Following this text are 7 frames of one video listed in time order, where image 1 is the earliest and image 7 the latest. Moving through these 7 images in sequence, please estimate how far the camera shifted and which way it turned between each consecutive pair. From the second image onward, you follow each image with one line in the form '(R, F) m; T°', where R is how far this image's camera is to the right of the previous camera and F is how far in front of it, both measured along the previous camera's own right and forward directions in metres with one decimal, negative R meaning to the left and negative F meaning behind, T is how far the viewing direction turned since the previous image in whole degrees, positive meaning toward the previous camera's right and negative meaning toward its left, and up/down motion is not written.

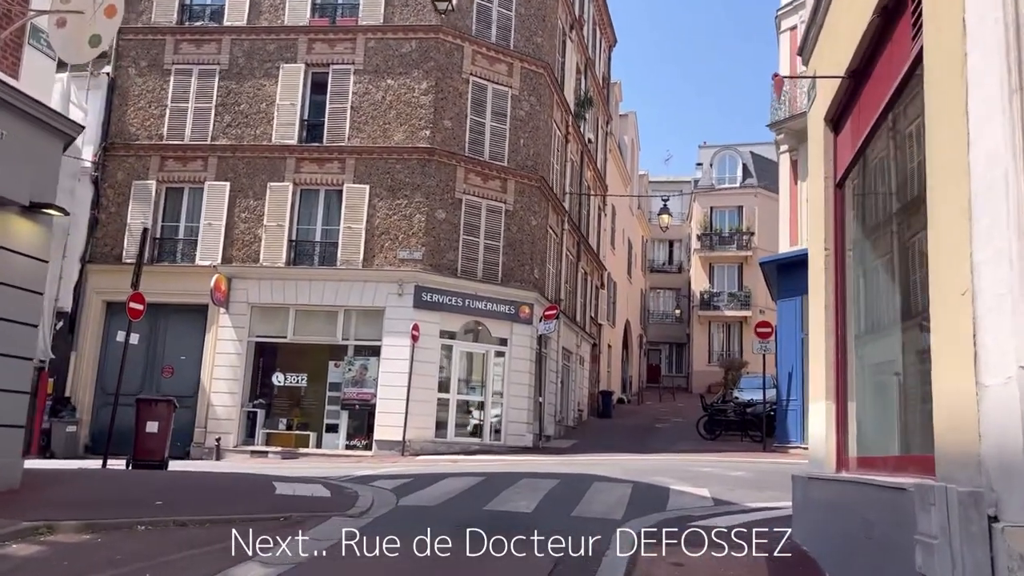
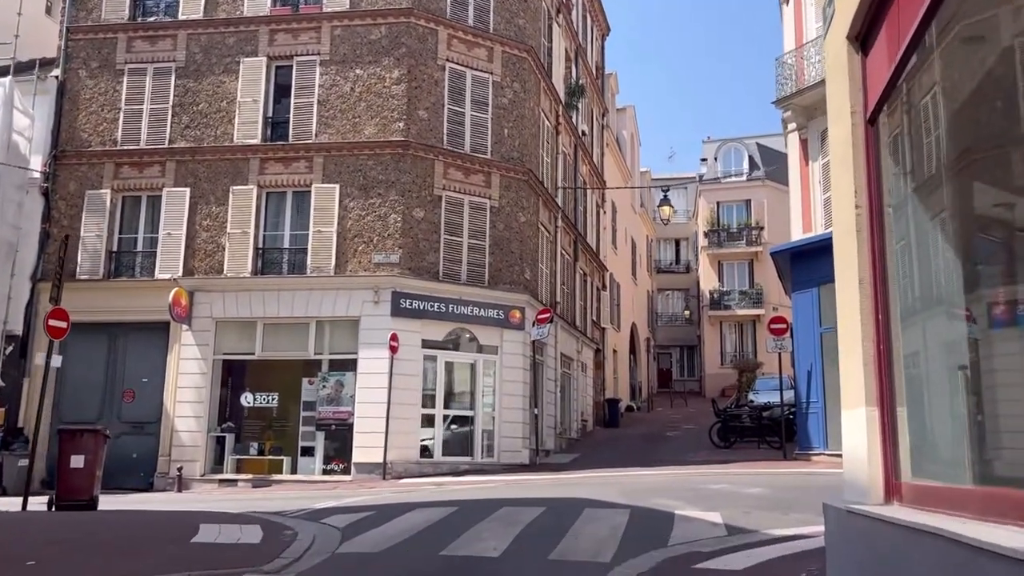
(+0.5, +1.7) m; -1°
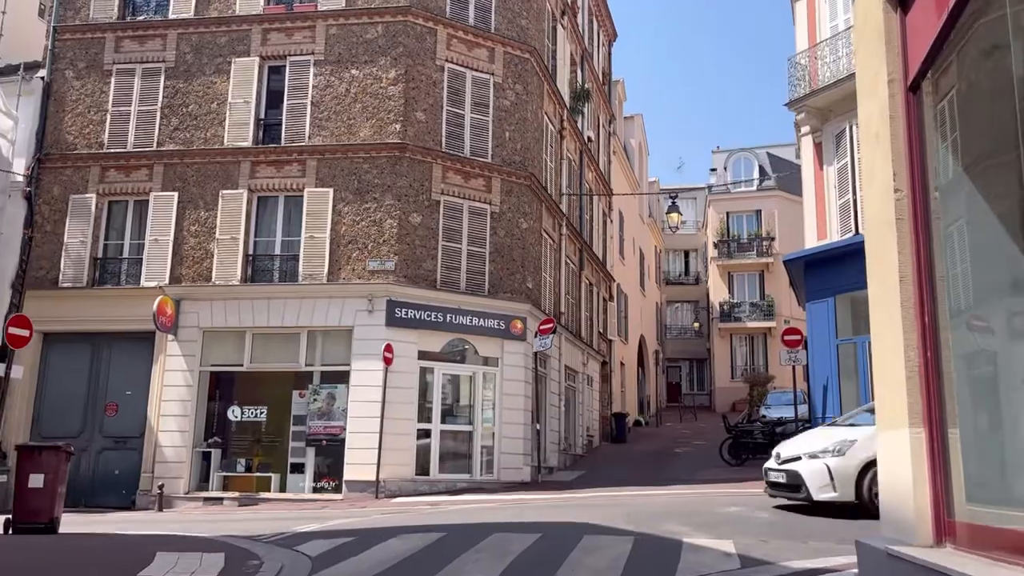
(+0.2, +0.8) m; -1°
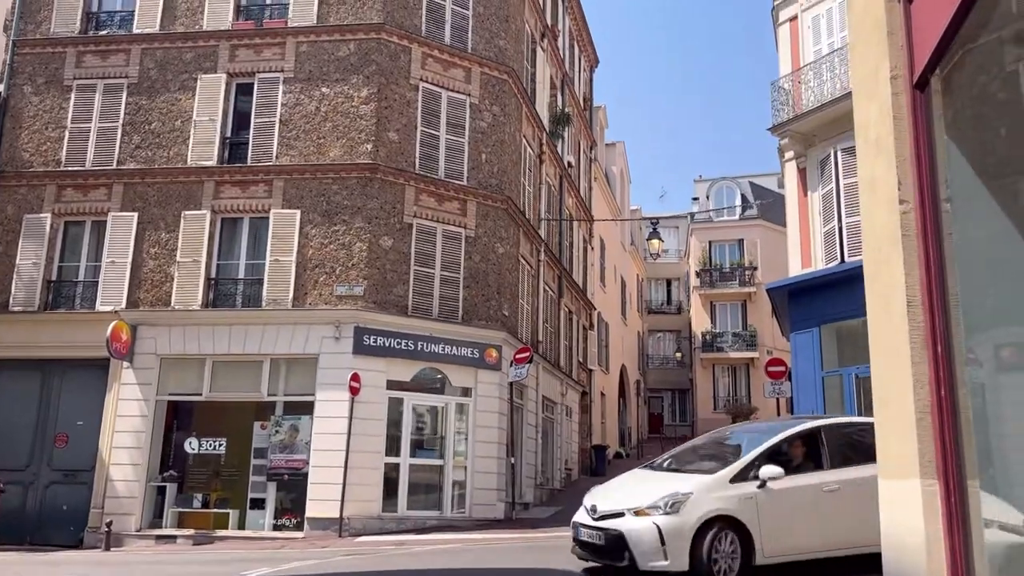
(+0.2, +0.7) m; +1°
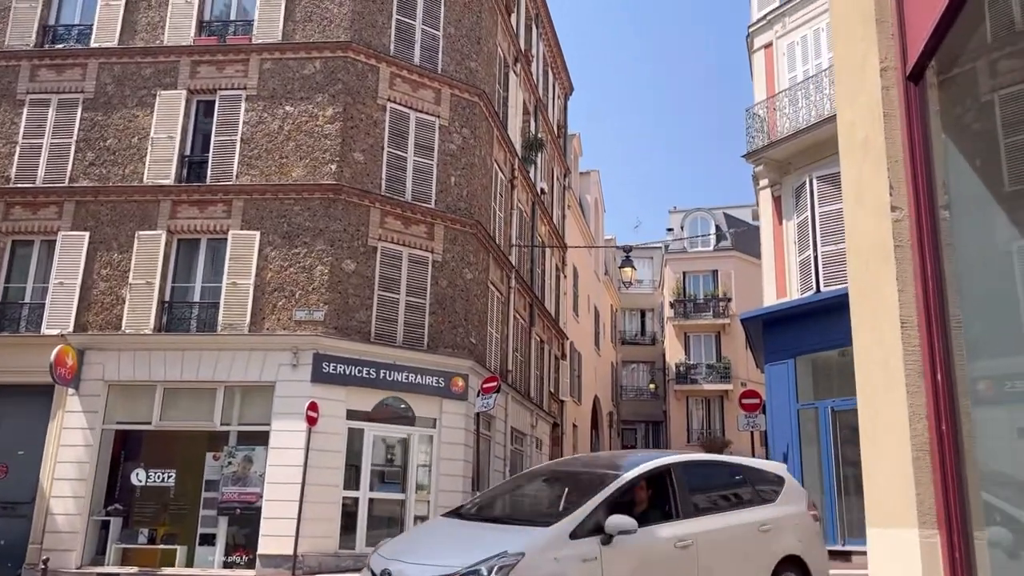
(+0.2, +0.6) m; +2°
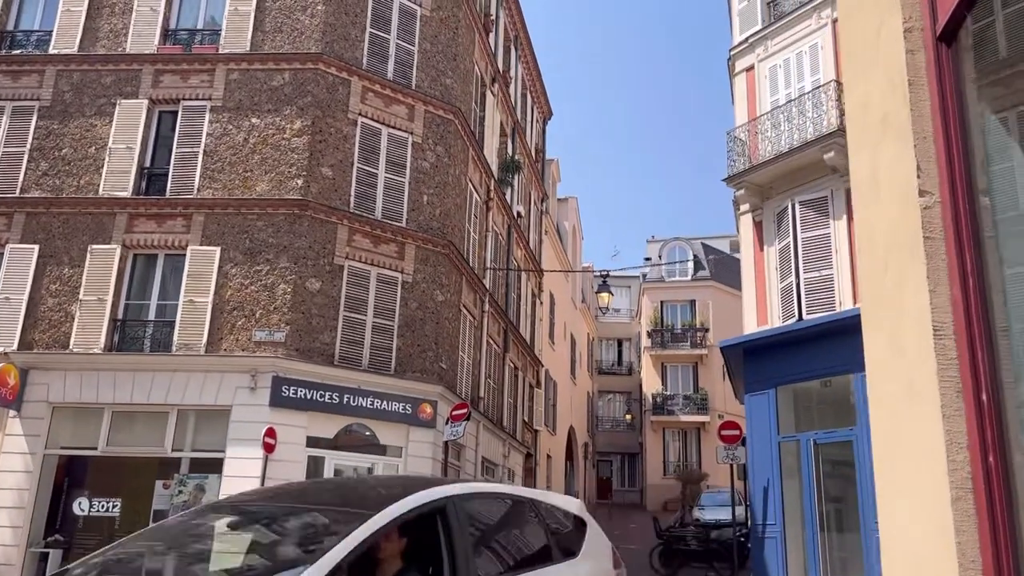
(+0.1, +0.7) m; +1°
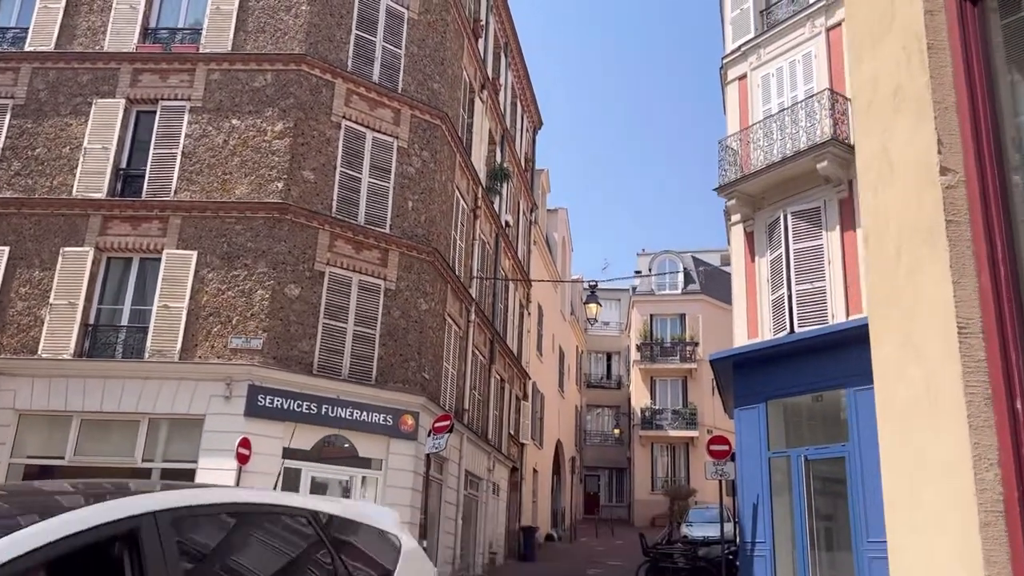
(+0.1, +0.4) m; +1°
